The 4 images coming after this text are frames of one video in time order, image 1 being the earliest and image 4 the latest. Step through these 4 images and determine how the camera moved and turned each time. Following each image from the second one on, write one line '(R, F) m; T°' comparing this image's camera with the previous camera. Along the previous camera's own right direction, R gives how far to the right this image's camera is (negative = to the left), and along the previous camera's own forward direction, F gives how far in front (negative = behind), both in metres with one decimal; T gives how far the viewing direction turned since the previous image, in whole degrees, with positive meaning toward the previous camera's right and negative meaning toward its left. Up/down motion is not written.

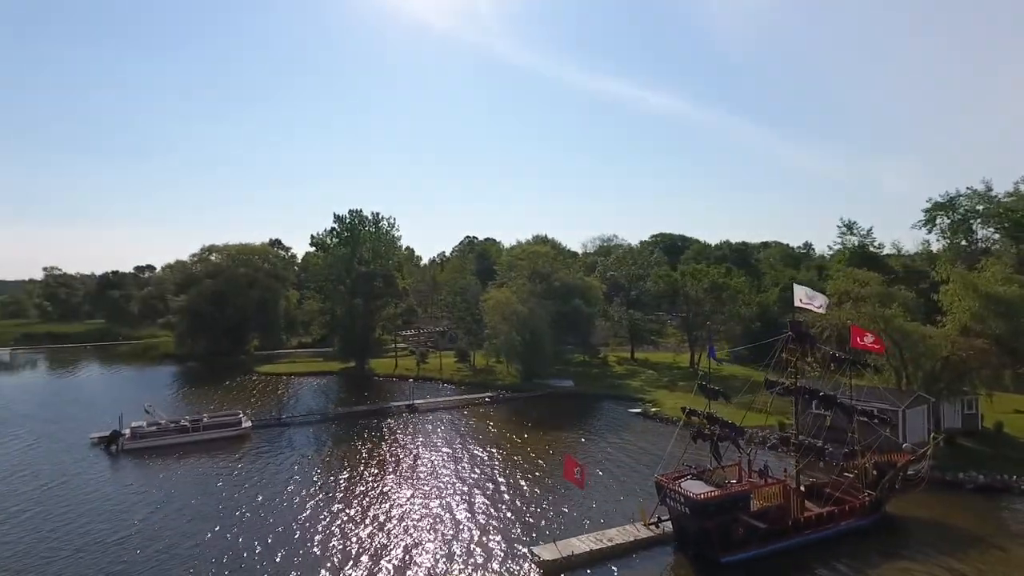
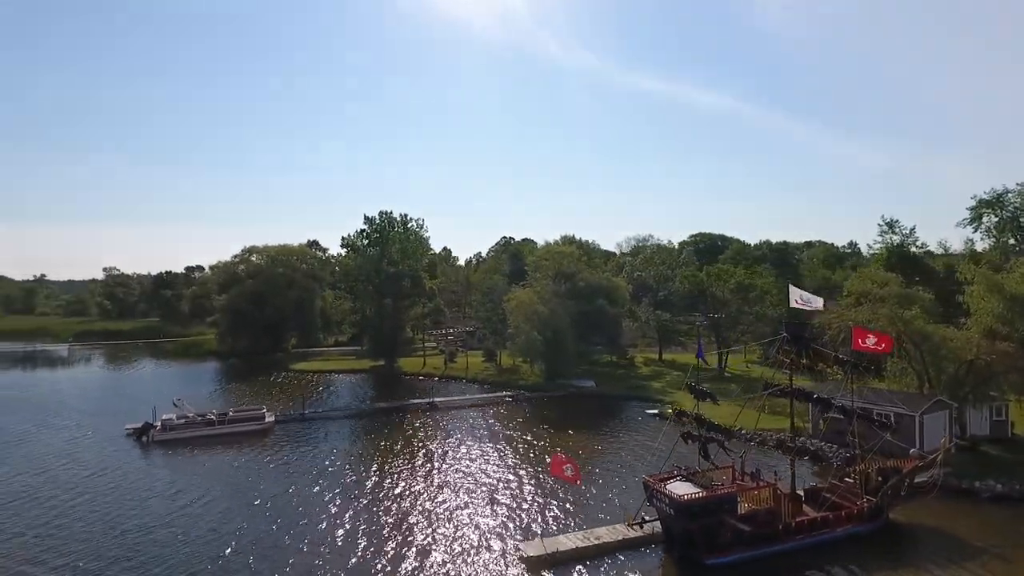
(+2.3, -0.4) m; -4°
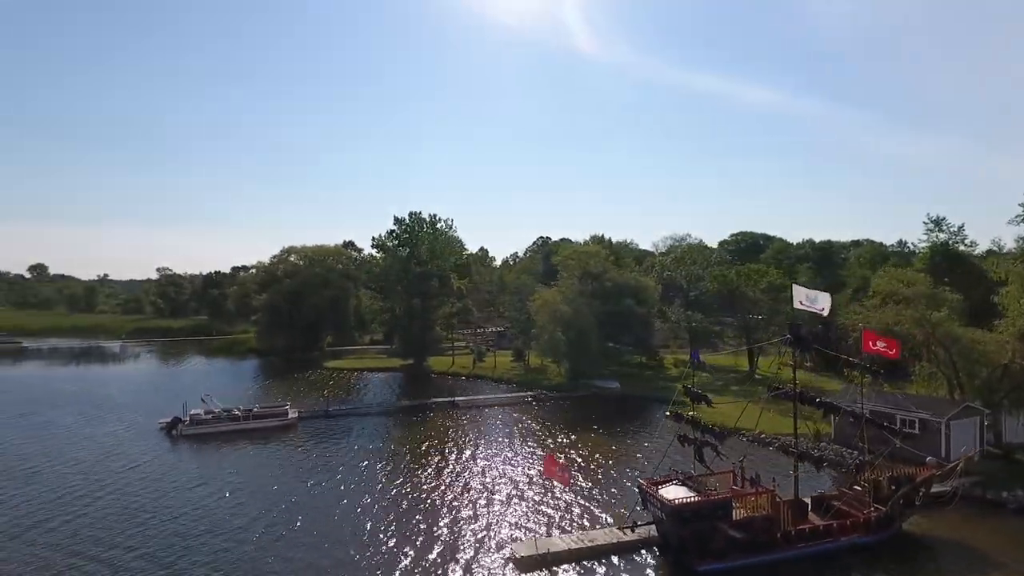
(+2.1, +0.1) m; -4°
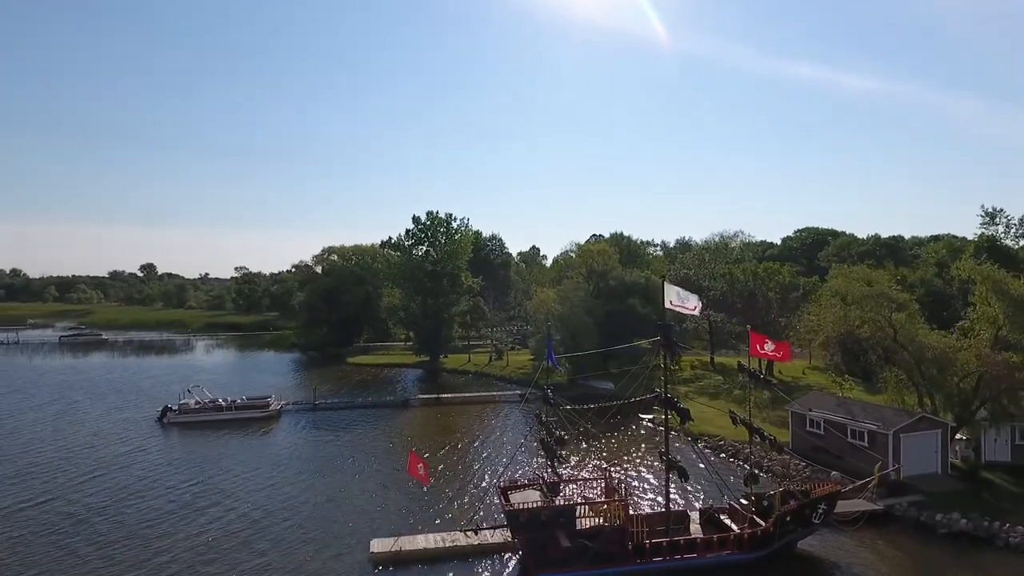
(+8.8, +0.9) m; -8°
